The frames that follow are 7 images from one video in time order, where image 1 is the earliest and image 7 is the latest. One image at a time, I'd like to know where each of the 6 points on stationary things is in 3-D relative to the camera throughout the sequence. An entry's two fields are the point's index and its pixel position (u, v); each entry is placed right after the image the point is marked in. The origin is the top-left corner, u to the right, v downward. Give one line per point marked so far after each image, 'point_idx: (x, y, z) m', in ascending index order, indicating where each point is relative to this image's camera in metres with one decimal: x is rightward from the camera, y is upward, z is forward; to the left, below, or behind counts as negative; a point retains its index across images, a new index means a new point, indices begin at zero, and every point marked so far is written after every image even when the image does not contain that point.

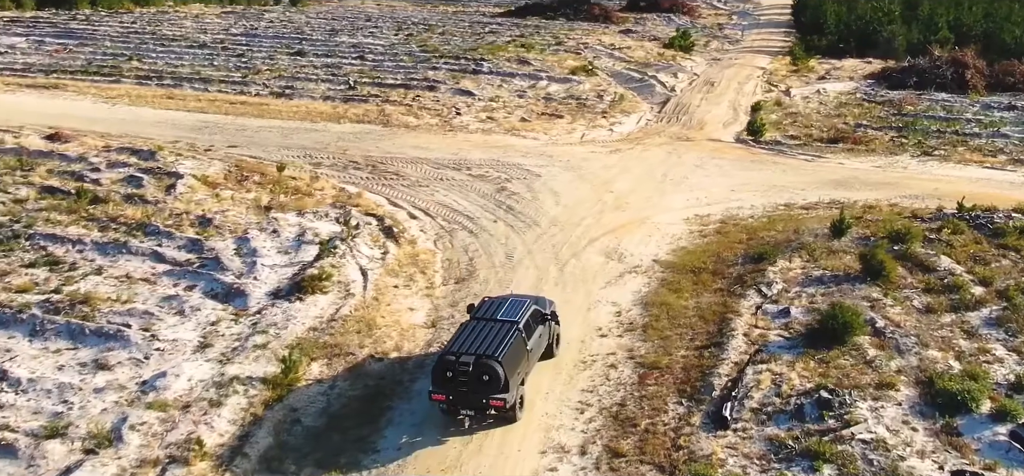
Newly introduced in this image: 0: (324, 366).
0: (-4.0, -2.7, +19.8) m
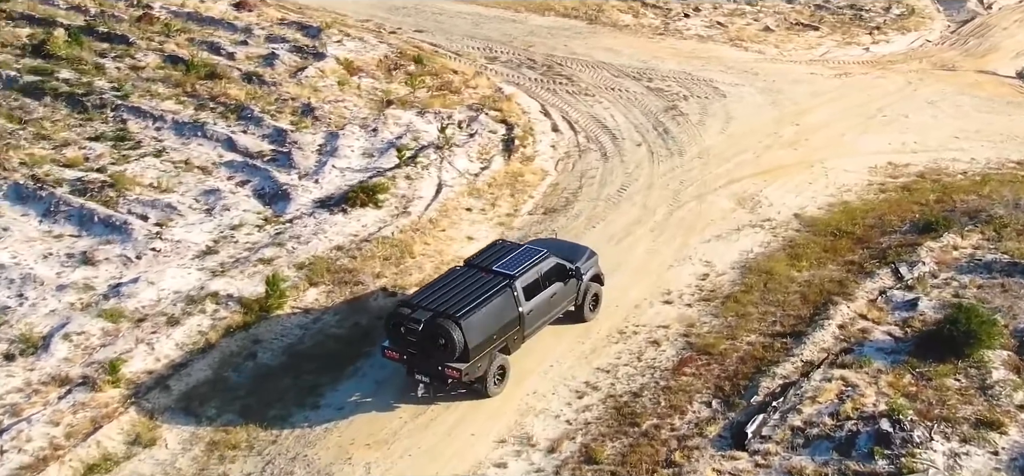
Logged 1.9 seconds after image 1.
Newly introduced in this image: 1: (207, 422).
0: (-3.6, -1.1, +18.1) m
1: (-4.2, -2.5, +13.2) m
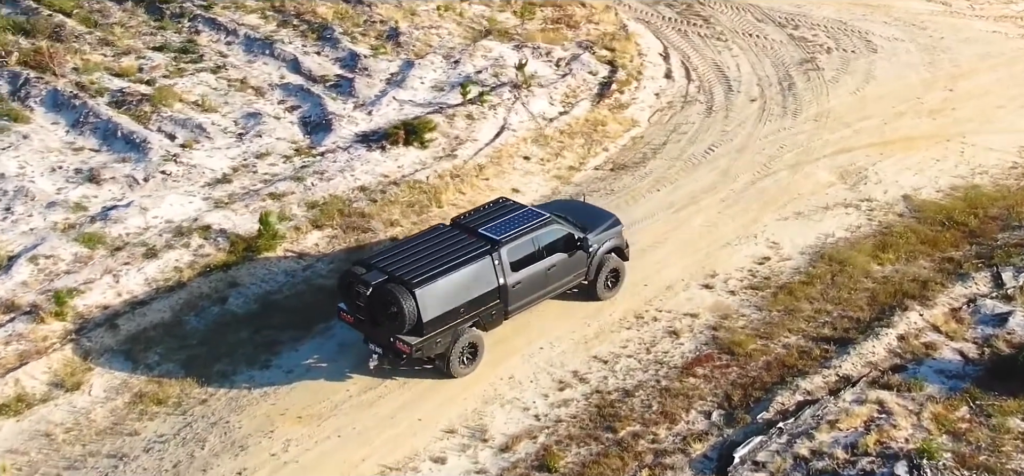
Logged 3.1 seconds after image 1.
0: (-3.3, 0.0, +17.2) m
1: (-4.8, -1.7, +12.5) m
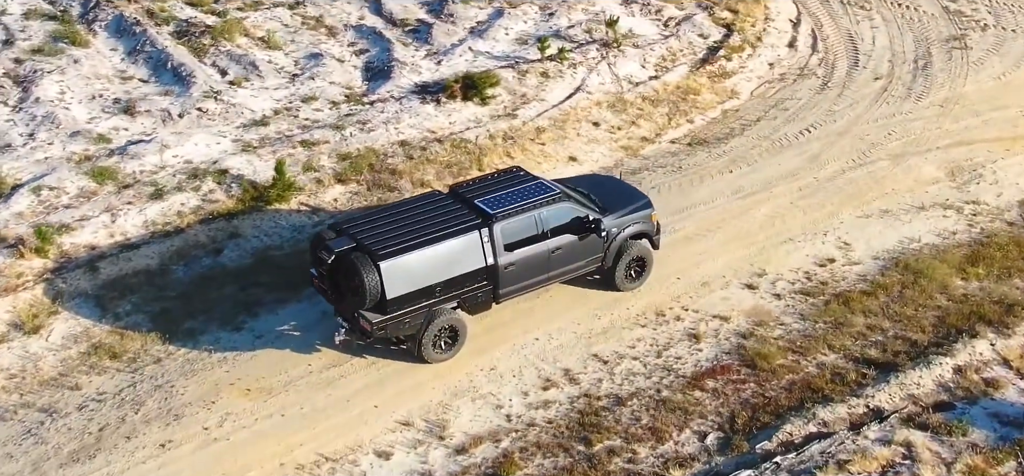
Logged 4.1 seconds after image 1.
0: (-2.8, +0.7, +16.5) m
1: (-5.1, -1.0, +12.1) m
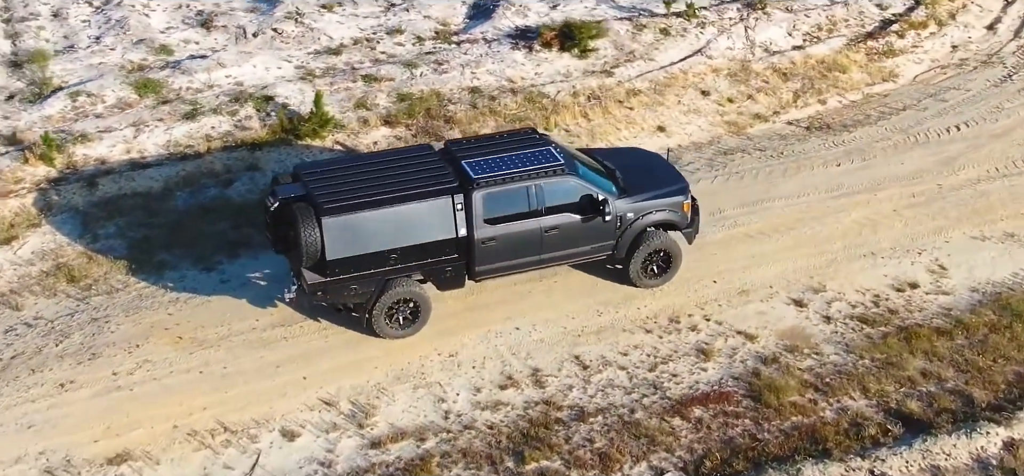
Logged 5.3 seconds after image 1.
0: (-1.9, +1.6, +15.5) m
1: (-5.1, 0.0, +11.8) m
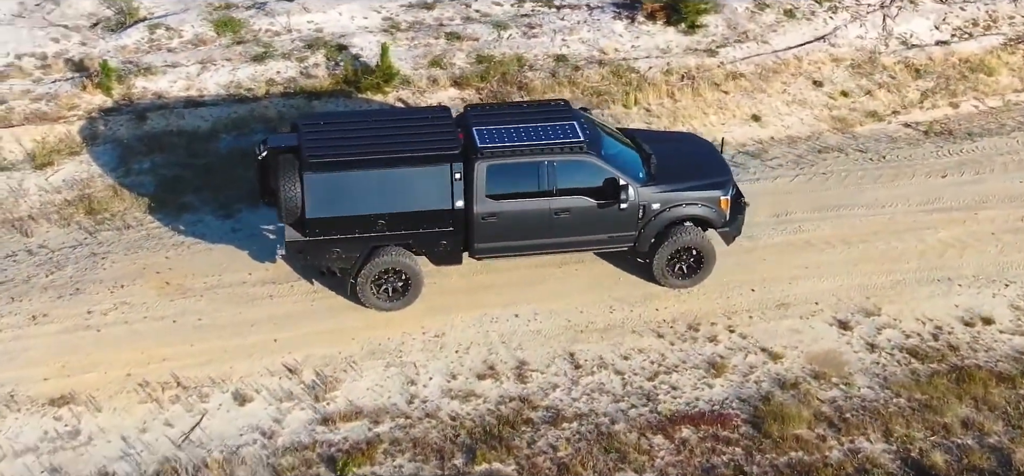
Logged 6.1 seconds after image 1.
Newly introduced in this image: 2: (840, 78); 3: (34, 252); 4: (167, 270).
0: (-0.9, +2.1, +15.1) m
1: (-4.8, +0.8, +11.9) m
2: (+6.3, +3.2, +19.0) m
3: (-4.9, -0.1, +10.0) m
4: (-3.6, -0.3, +10.3) m
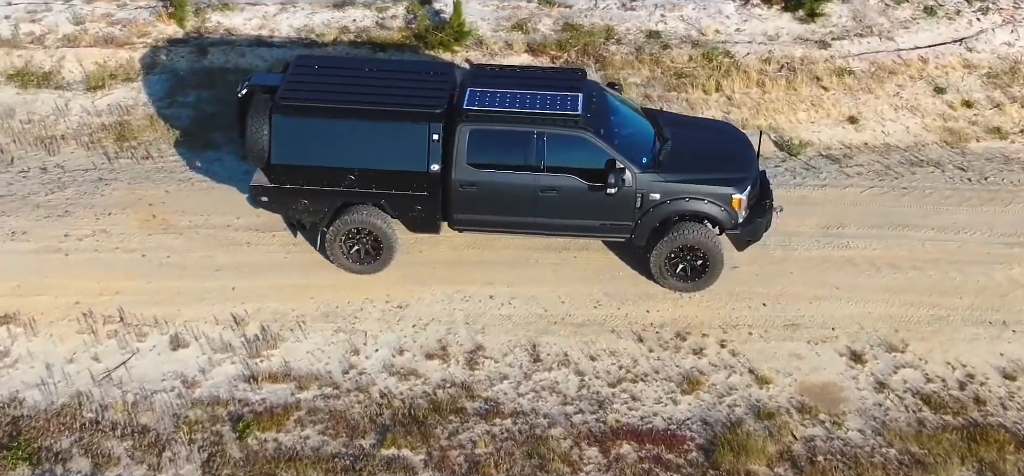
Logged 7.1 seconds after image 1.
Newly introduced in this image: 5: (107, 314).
0: (+0.1, +2.6, +14.8) m
1: (-4.4, +1.7, +12.4) m
2: (+7.9, +2.8, +17.4) m
3: (-5.0, +0.7, +10.5) m
4: (-3.6, +0.4, +10.6) m
5: (-3.7, -0.7, +8.9) m
